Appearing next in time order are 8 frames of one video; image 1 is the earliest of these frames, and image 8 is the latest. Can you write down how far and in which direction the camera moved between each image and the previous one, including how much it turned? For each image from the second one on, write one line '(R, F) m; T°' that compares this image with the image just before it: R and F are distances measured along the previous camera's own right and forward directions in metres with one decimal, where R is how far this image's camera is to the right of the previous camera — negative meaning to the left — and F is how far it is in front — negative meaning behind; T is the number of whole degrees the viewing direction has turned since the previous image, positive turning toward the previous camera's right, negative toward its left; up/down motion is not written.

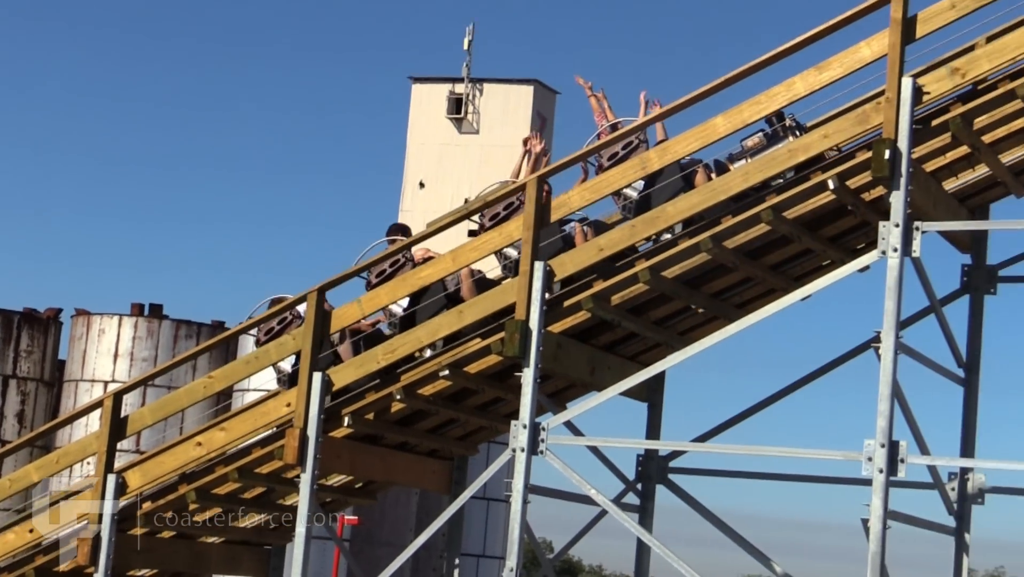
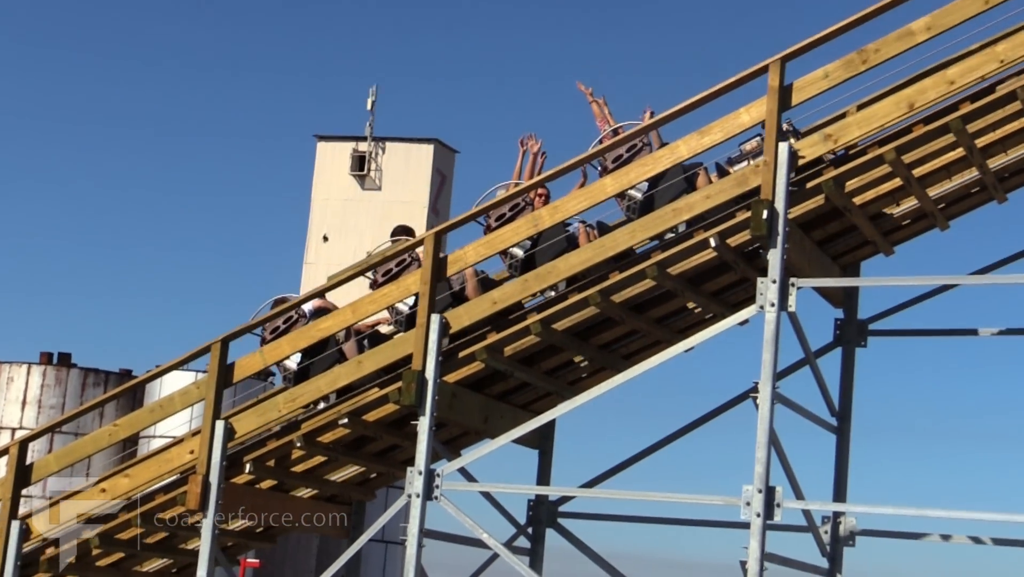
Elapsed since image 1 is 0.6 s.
(+0.2, -0.3) m; +3°
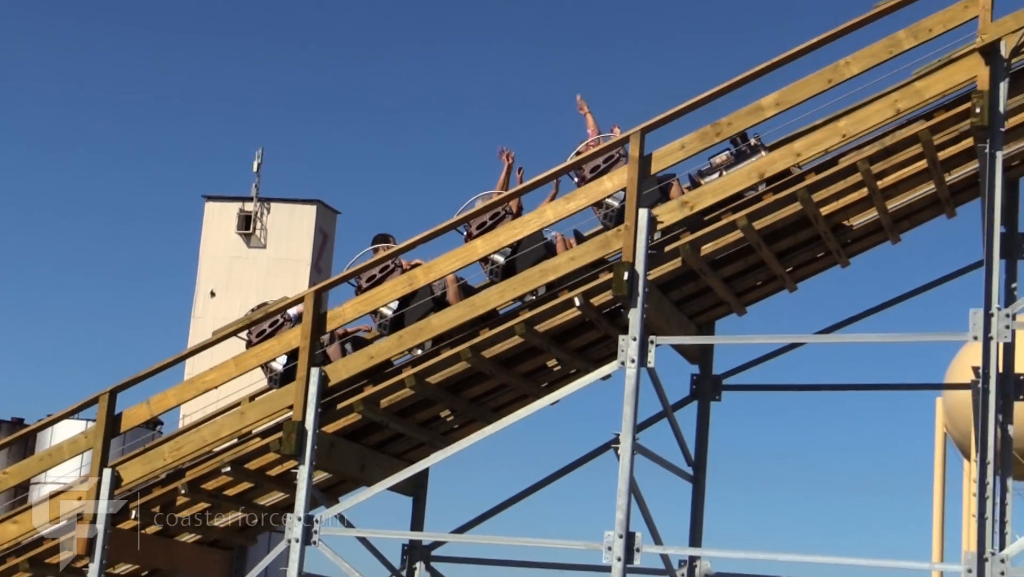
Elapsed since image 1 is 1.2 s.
(+0.3, -0.5) m; +3°
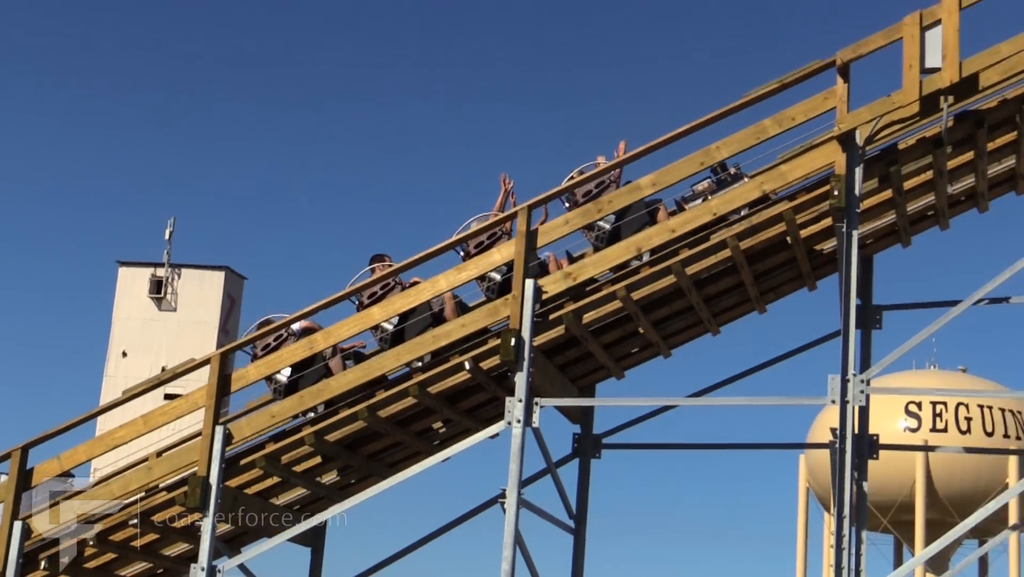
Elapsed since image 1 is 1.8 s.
(+0.2, -0.6) m; +3°
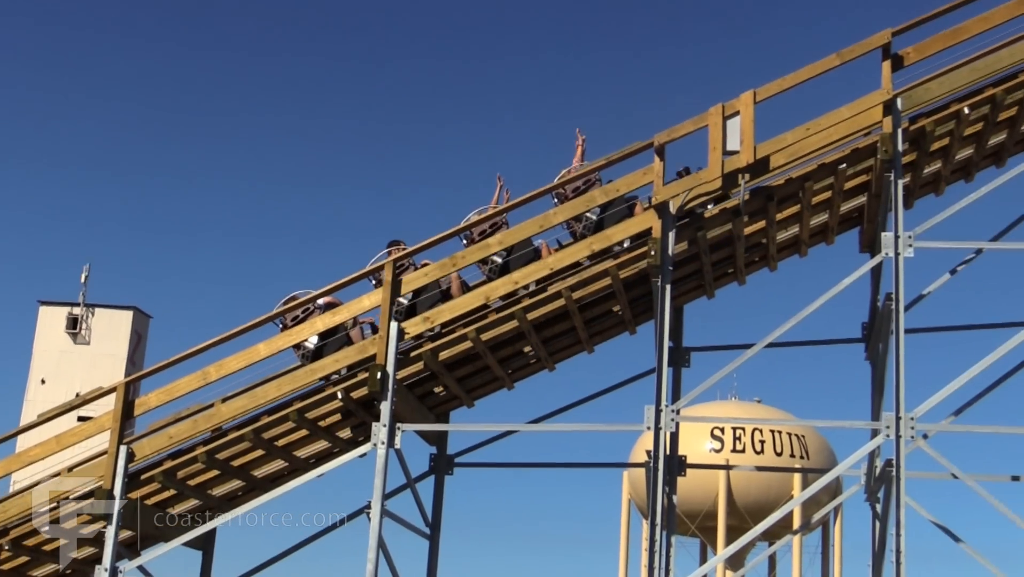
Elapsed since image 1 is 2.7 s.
(+0.2, -1.6) m; +5°
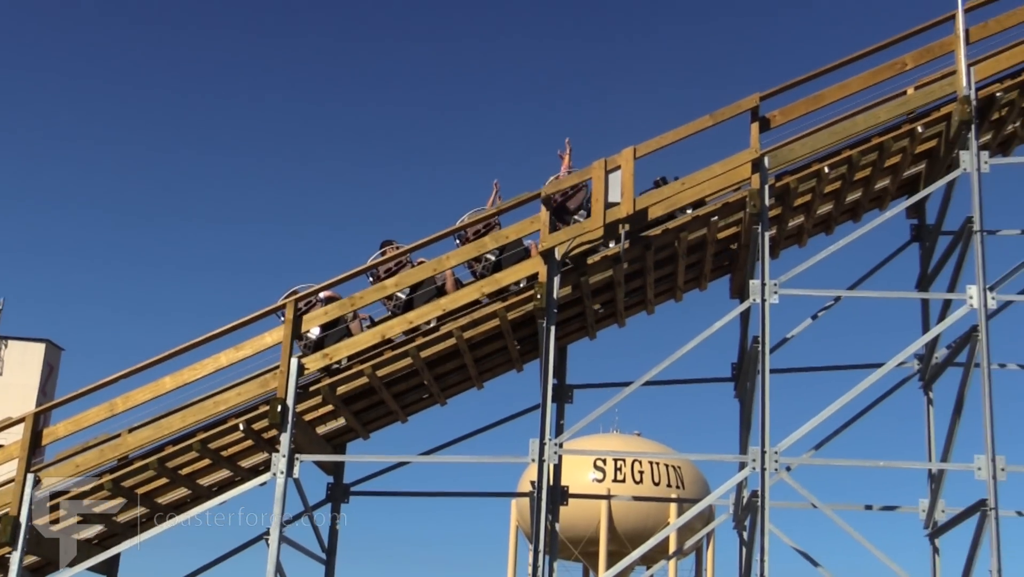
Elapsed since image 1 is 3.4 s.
(+0.1, -0.7) m; +4°
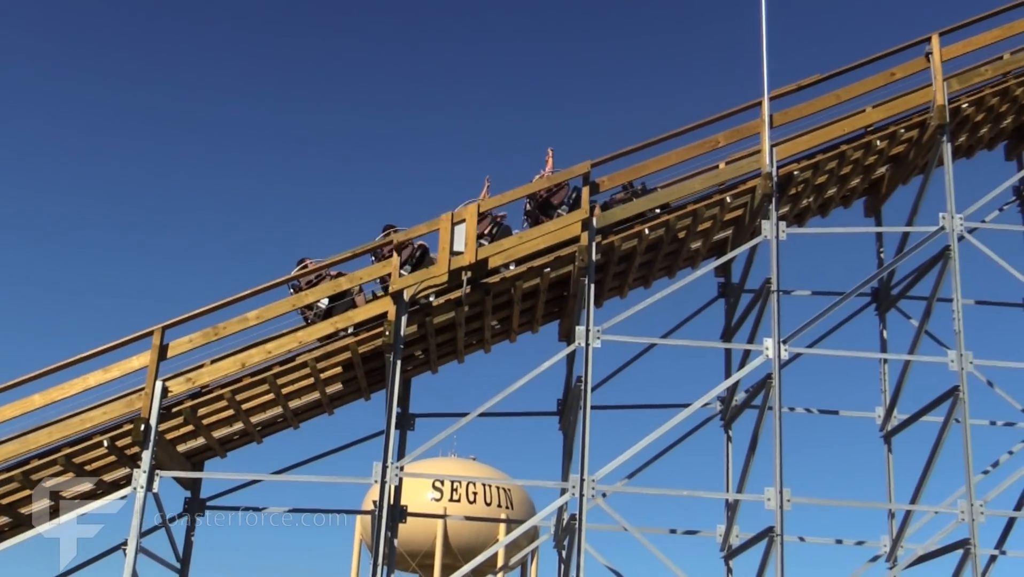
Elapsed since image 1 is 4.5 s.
(+0.1, -1.2) m; +6°
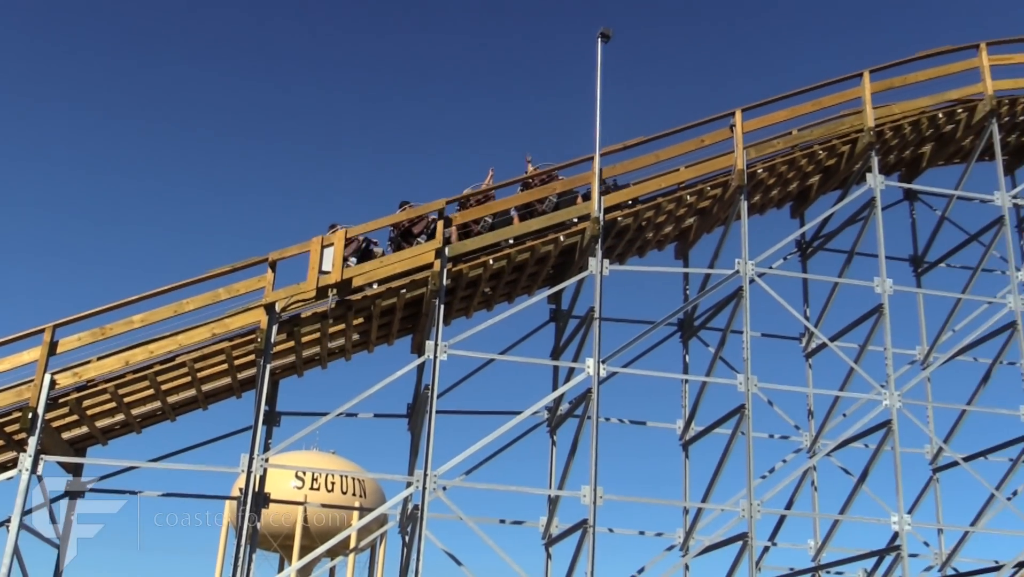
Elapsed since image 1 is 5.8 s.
(-0.3, -1.9) m; +7°
